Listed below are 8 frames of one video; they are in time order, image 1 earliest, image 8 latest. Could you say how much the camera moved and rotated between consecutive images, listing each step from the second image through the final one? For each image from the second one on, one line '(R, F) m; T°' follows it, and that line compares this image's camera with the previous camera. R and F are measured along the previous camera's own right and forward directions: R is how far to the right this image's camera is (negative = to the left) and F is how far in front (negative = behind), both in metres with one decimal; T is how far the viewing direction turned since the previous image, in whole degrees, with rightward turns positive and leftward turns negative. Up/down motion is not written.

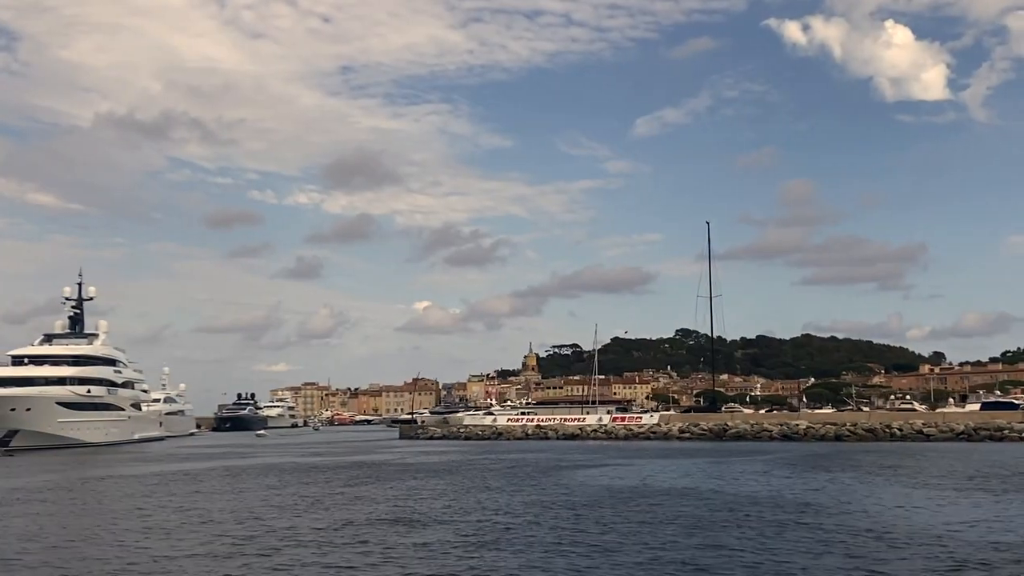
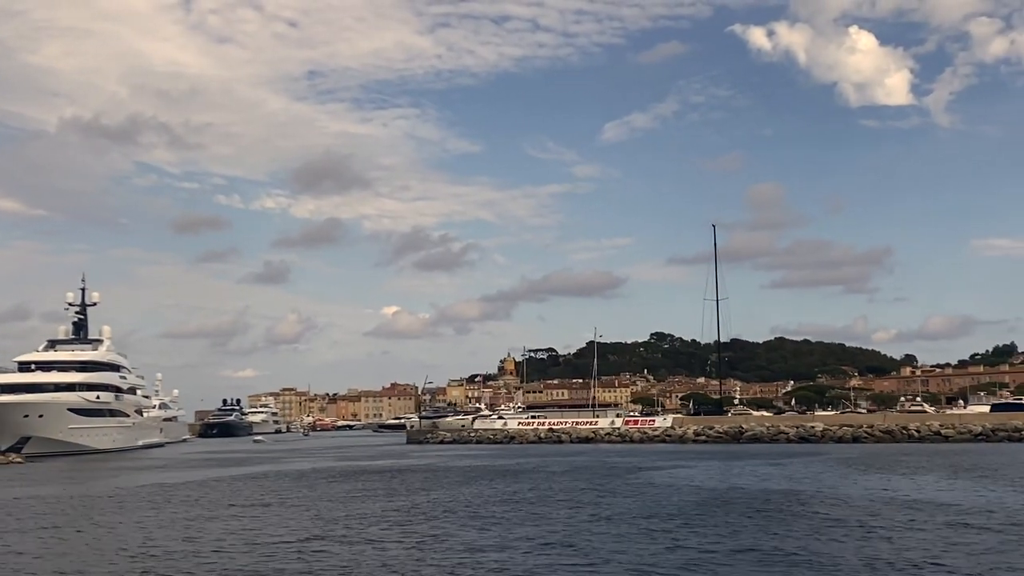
(-3.8, +0.2) m; +1°
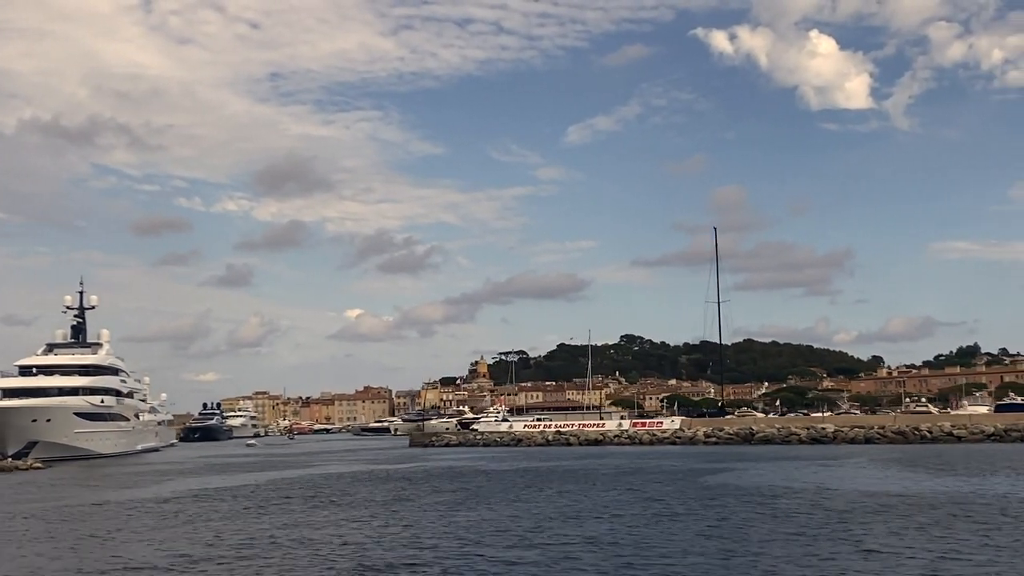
(-3.9, +0.2) m; +1°
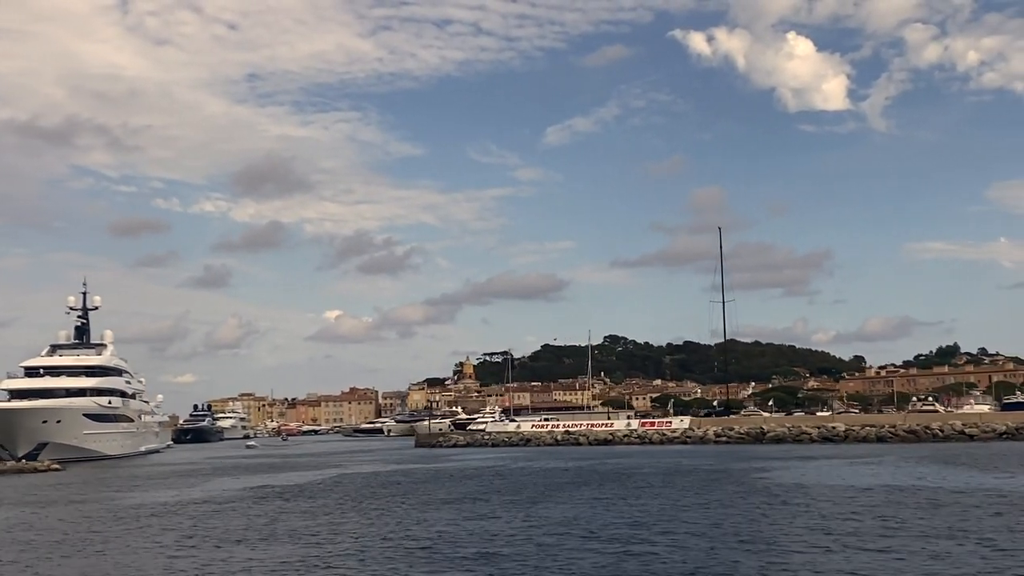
(-2.6, 0.0) m; +1°
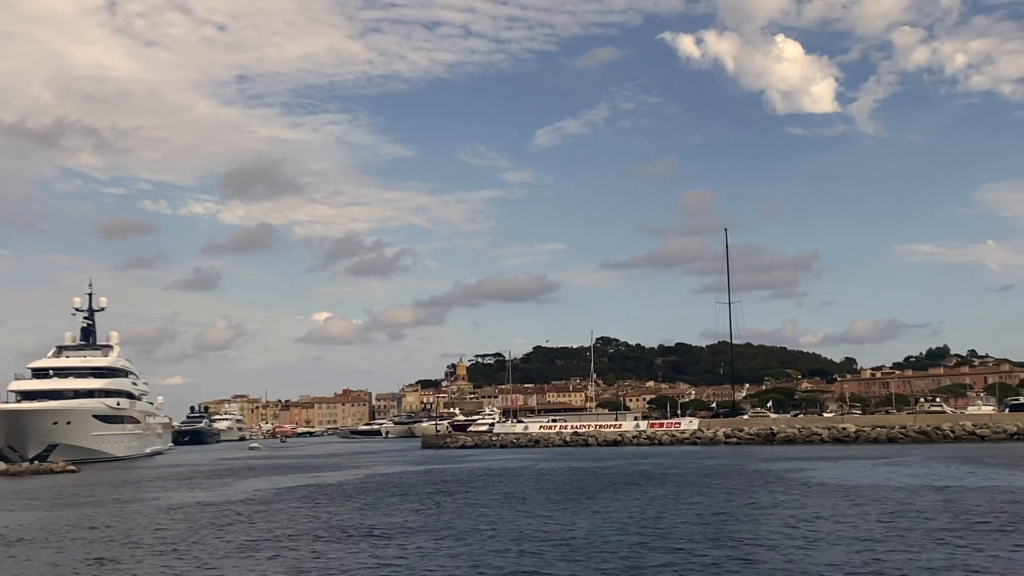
(-1.7, +0.1) m; 0°
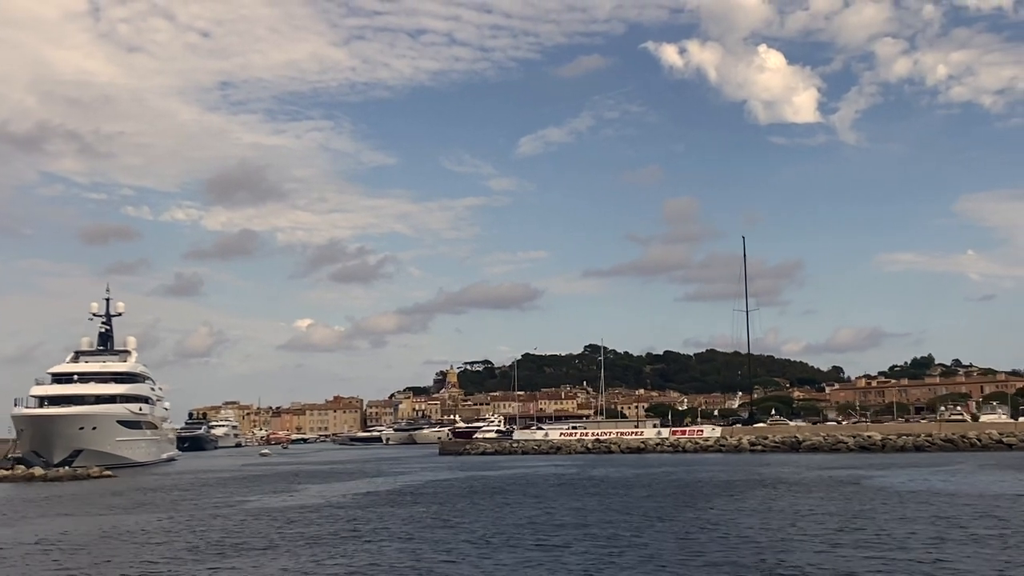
(-3.5, +0.1) m; 0°
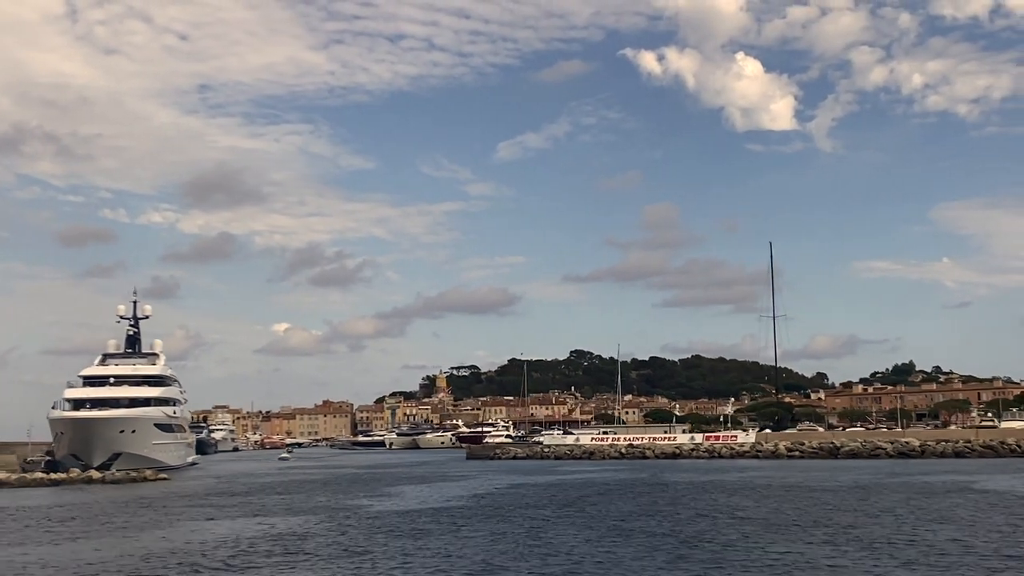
(-5.0, +0.1) m; 0°
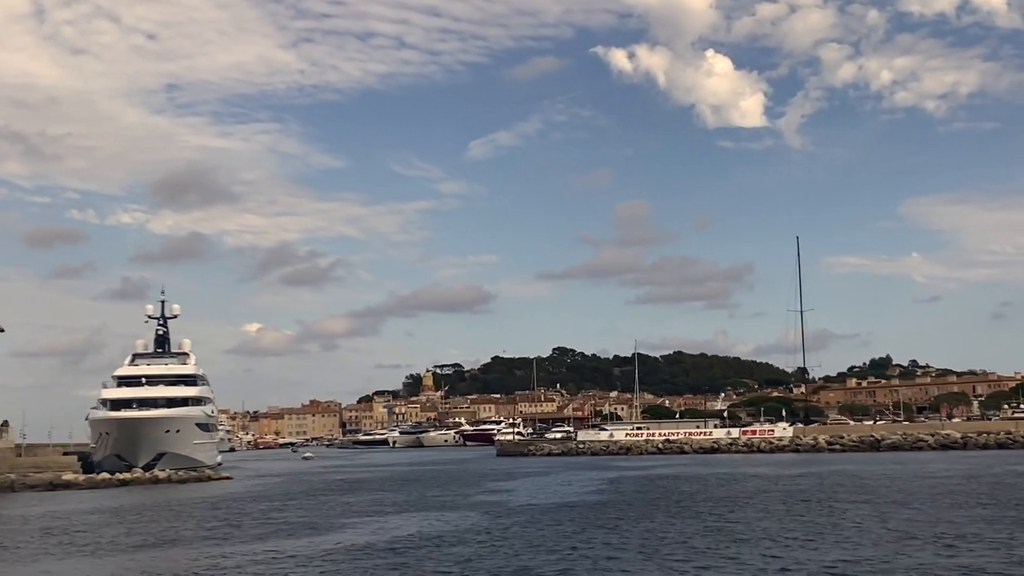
(-5.7, +0.1) m; 0°
